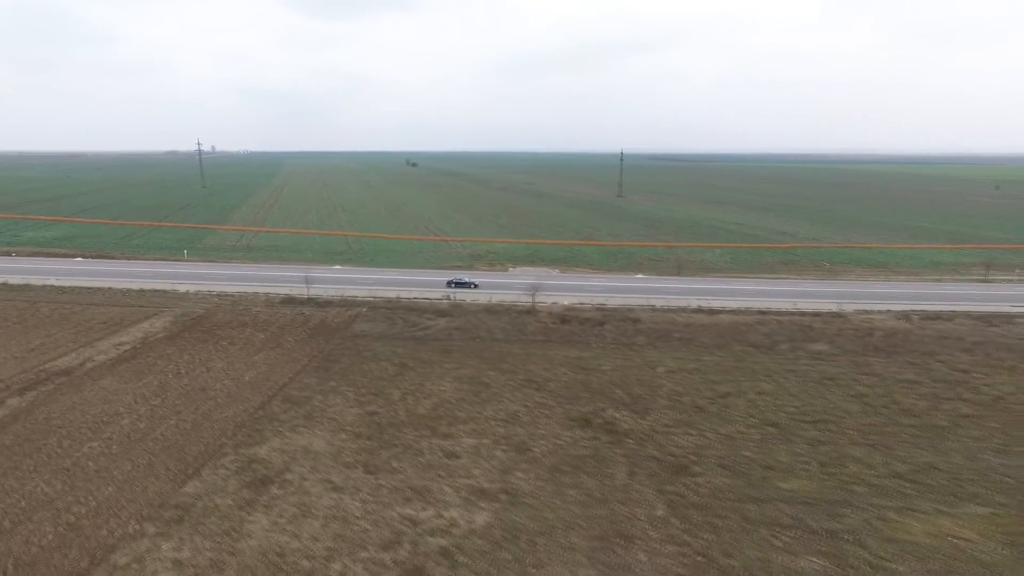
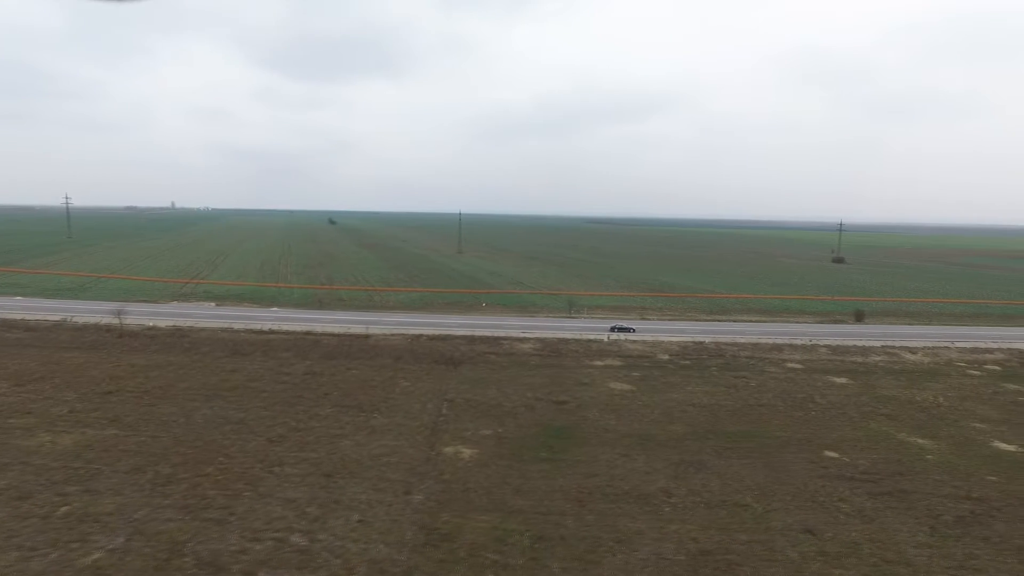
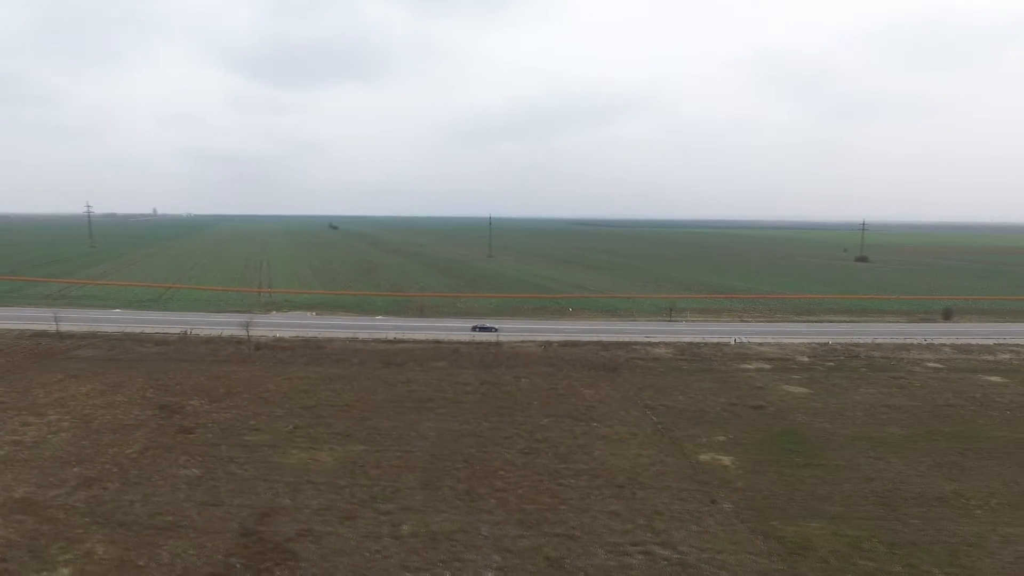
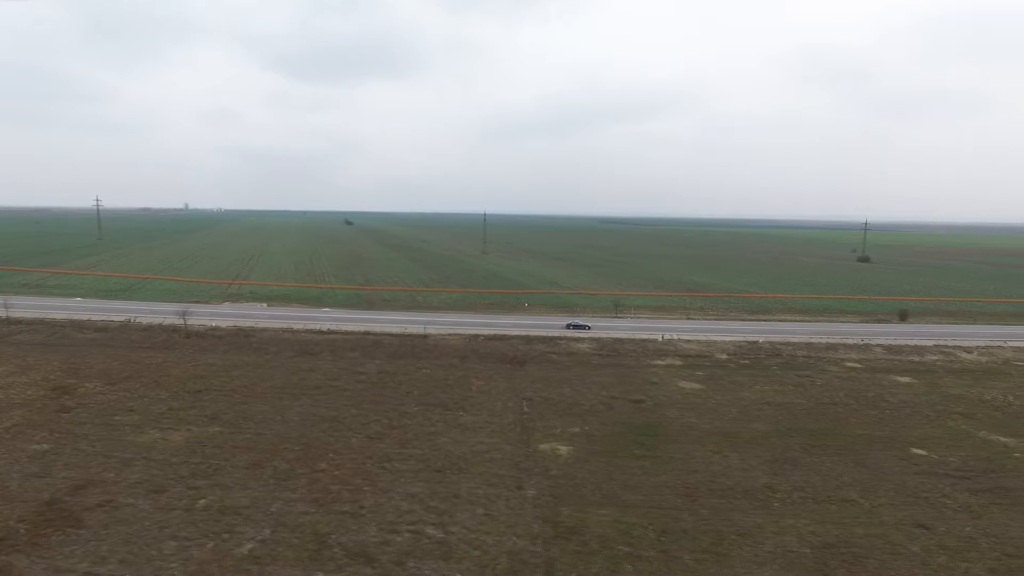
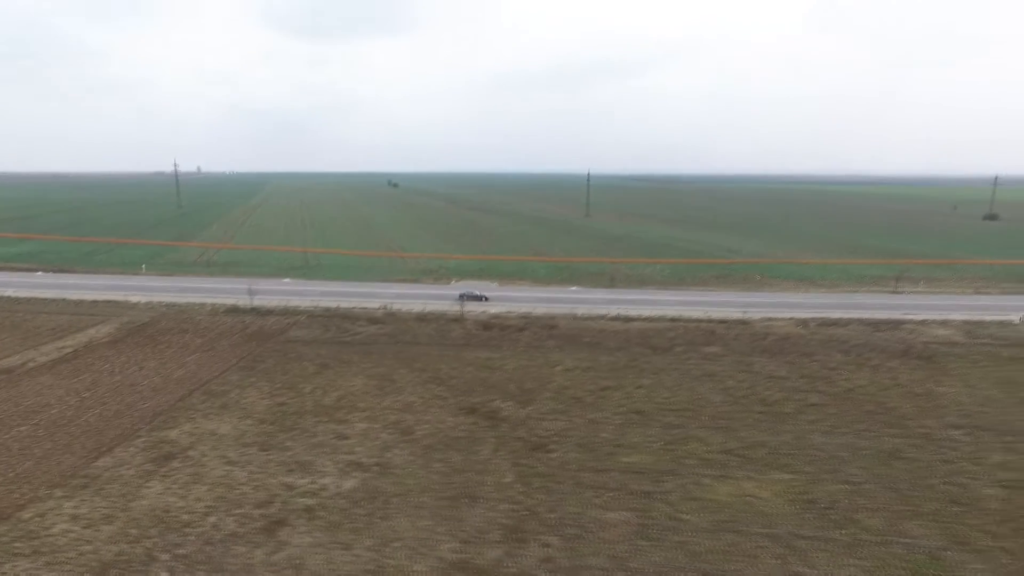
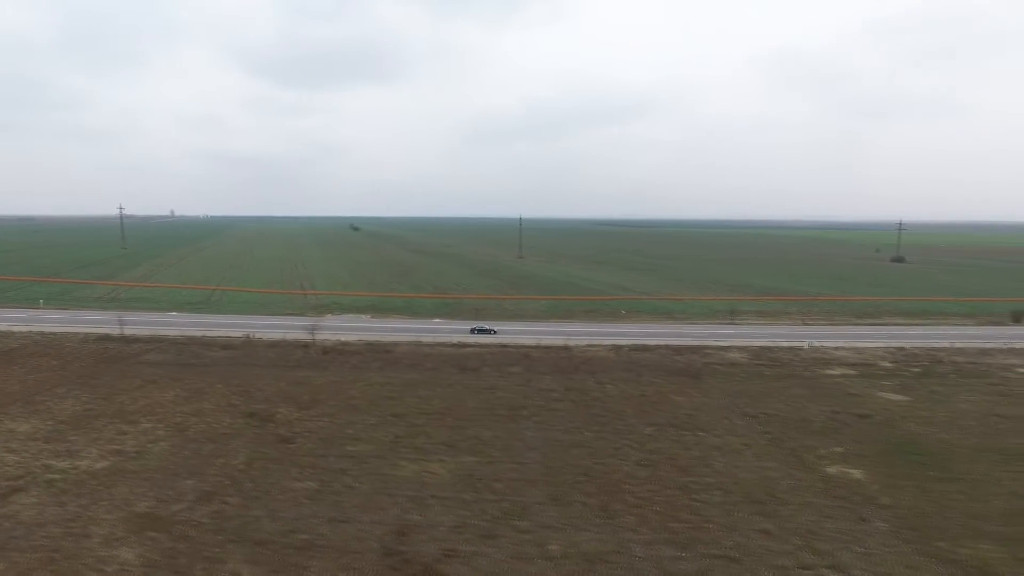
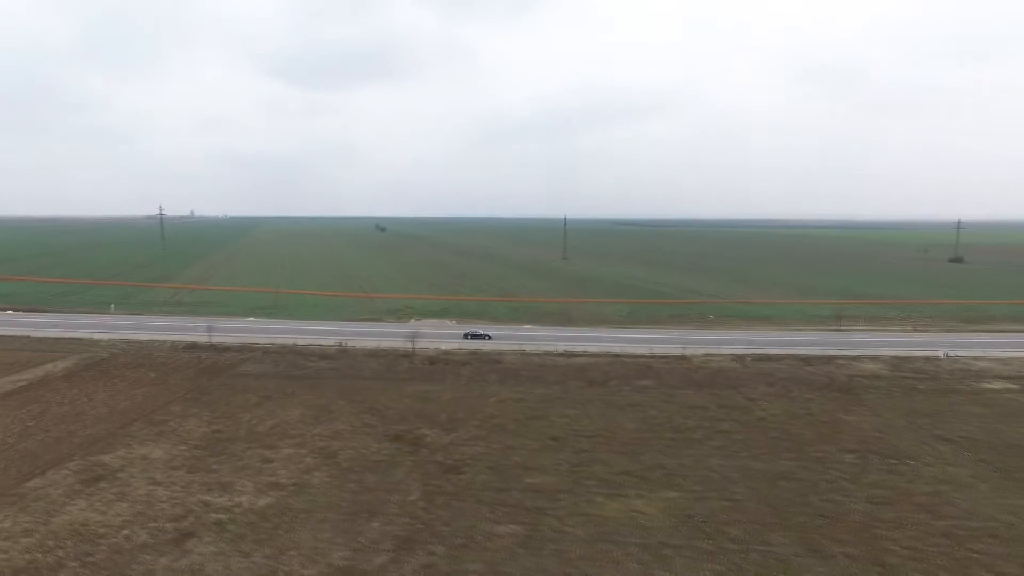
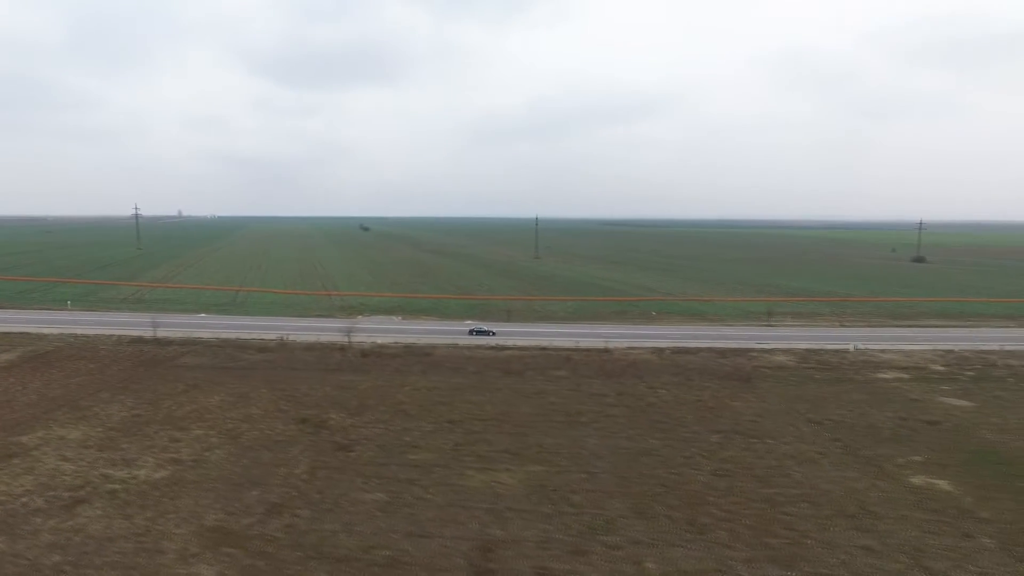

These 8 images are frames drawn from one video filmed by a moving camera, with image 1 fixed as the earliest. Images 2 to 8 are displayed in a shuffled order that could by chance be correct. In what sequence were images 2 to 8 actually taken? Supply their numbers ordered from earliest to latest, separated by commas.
5, 7, 8, 6, 3, 4, 2
